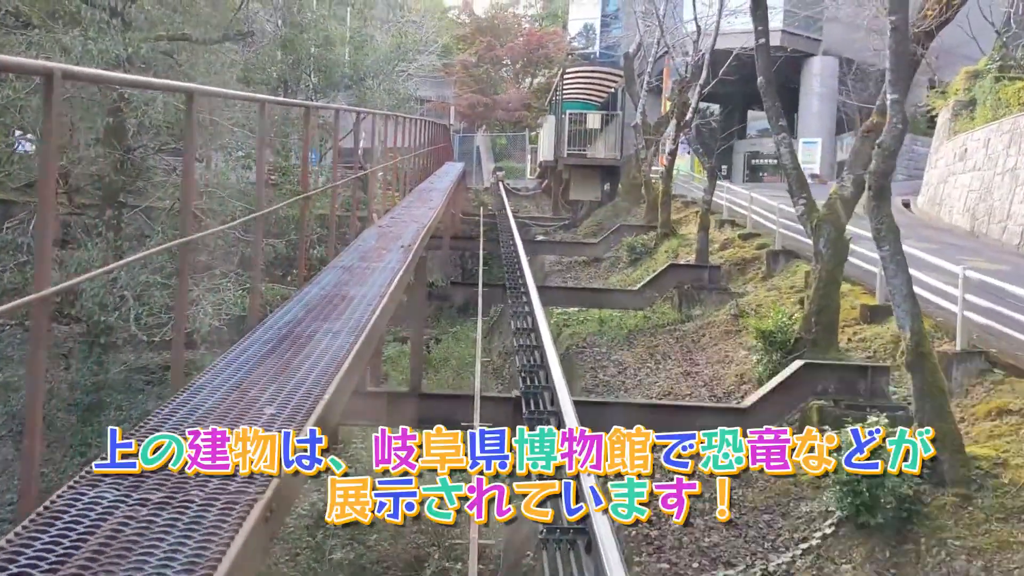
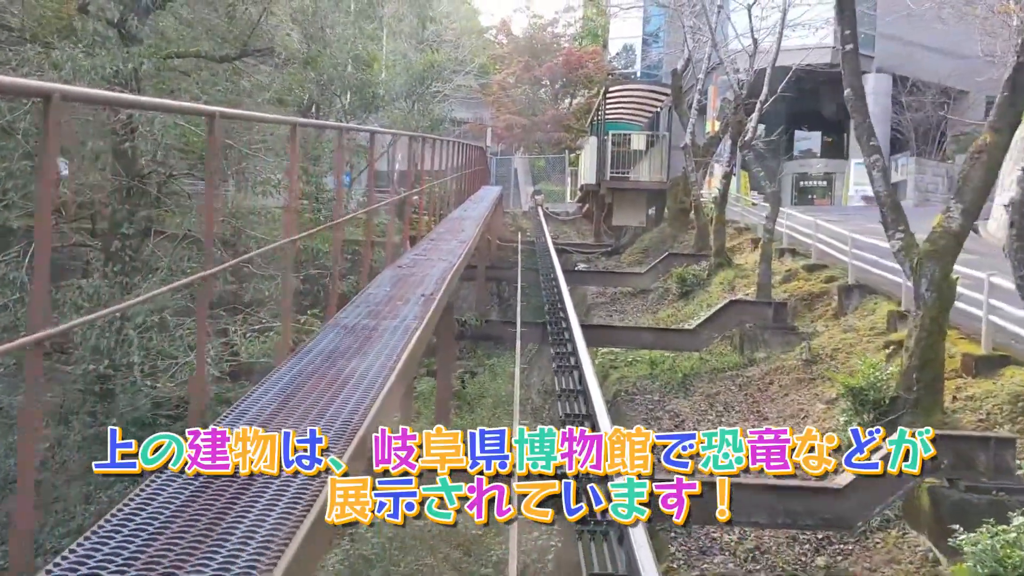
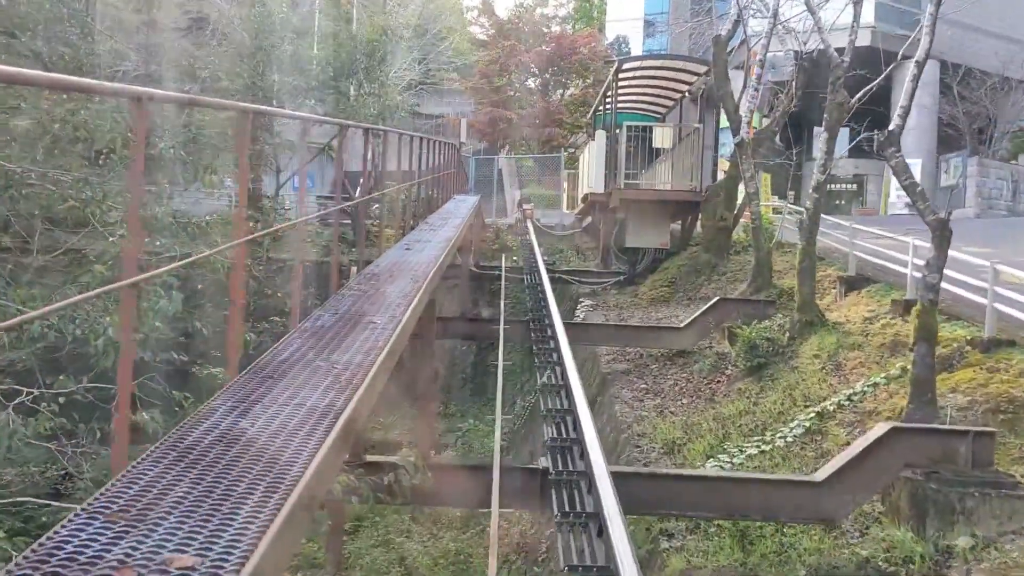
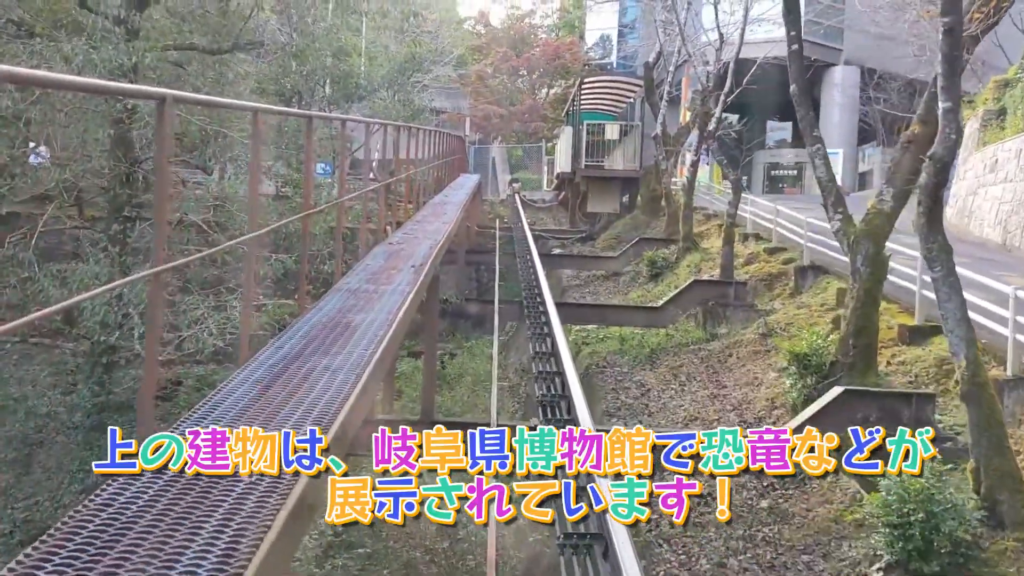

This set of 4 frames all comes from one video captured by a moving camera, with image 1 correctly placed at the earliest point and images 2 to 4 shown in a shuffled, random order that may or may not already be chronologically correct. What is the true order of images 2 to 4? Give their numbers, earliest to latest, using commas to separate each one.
4, 2, 3
